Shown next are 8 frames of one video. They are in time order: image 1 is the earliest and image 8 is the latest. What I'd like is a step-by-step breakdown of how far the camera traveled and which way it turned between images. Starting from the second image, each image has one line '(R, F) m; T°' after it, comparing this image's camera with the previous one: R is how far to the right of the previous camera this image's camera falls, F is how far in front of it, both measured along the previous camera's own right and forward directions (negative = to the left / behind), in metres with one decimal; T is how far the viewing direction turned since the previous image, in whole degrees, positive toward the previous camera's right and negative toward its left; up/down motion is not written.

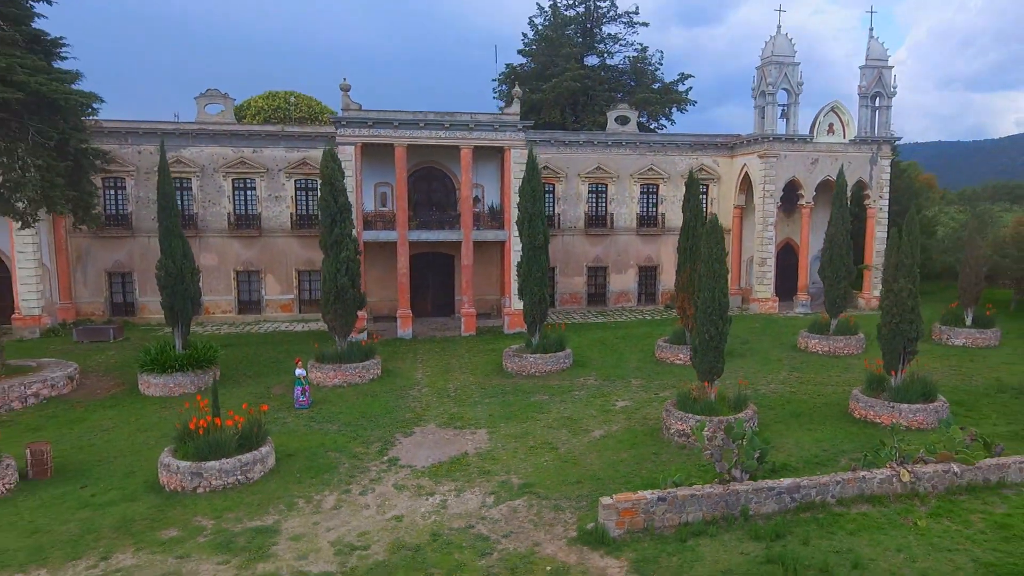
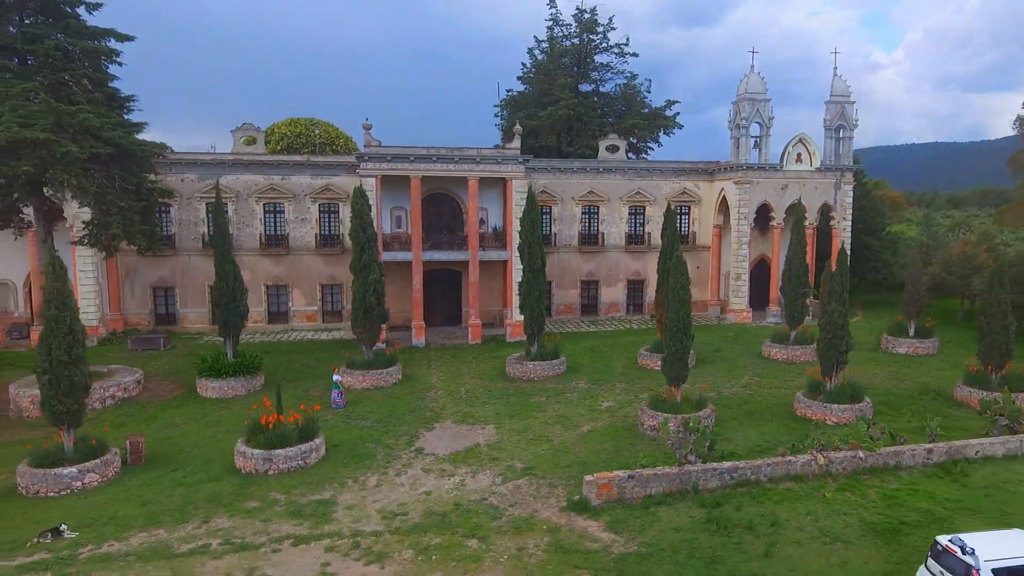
(-0.1, -2.6) m; 0°
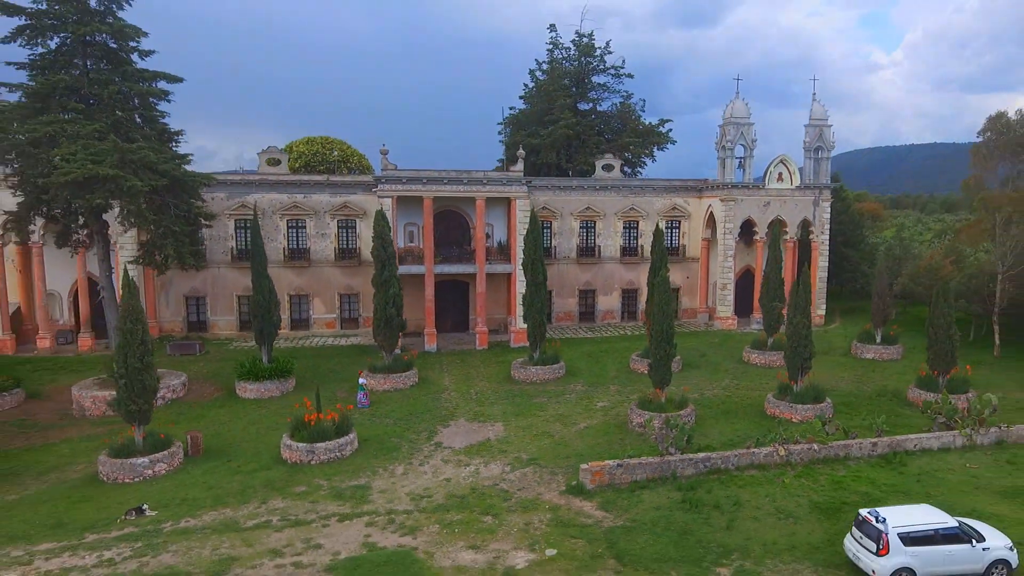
(-0.1, -2.1) m; 0°
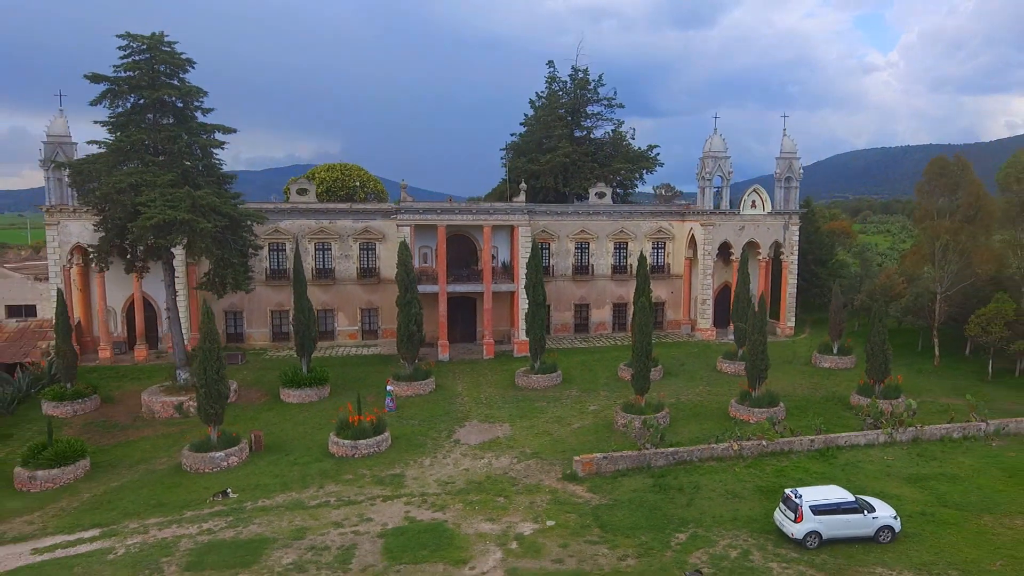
(-0.2, -3.3) m; 0°
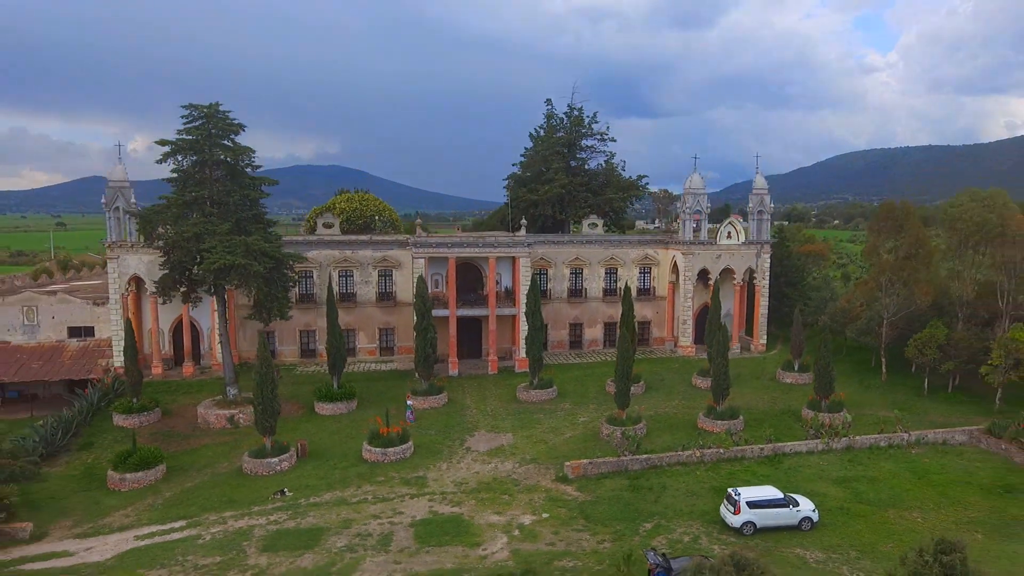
(-0.1, -3.7) m; 0°
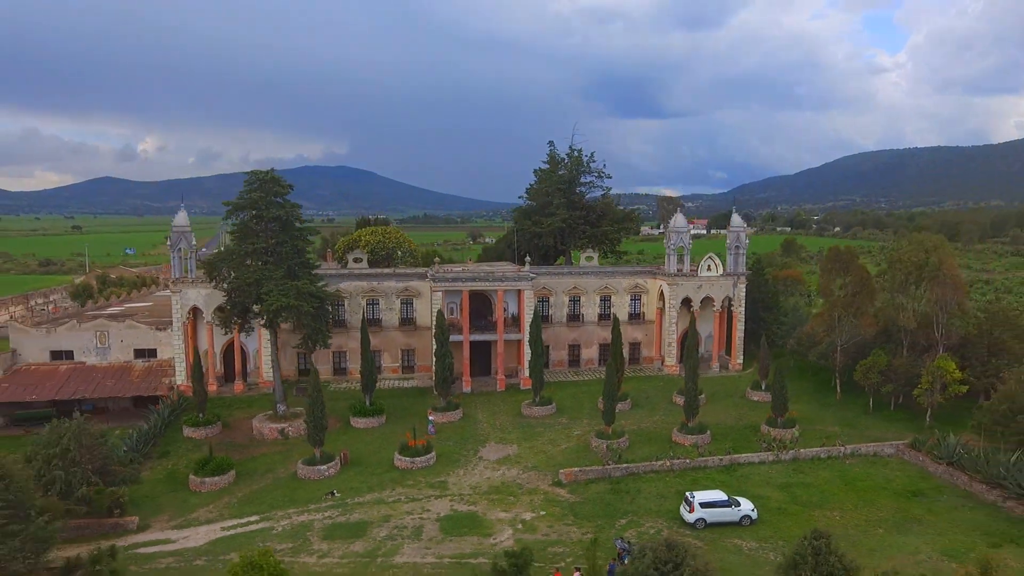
(+0.1, -4.7) m; -1°
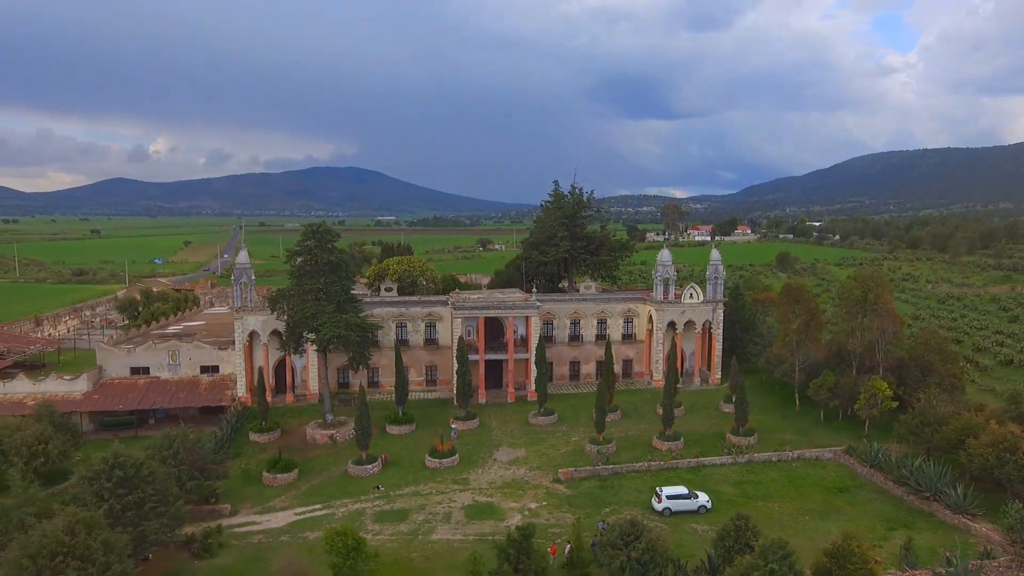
(0.0, -6.2) m; -1°
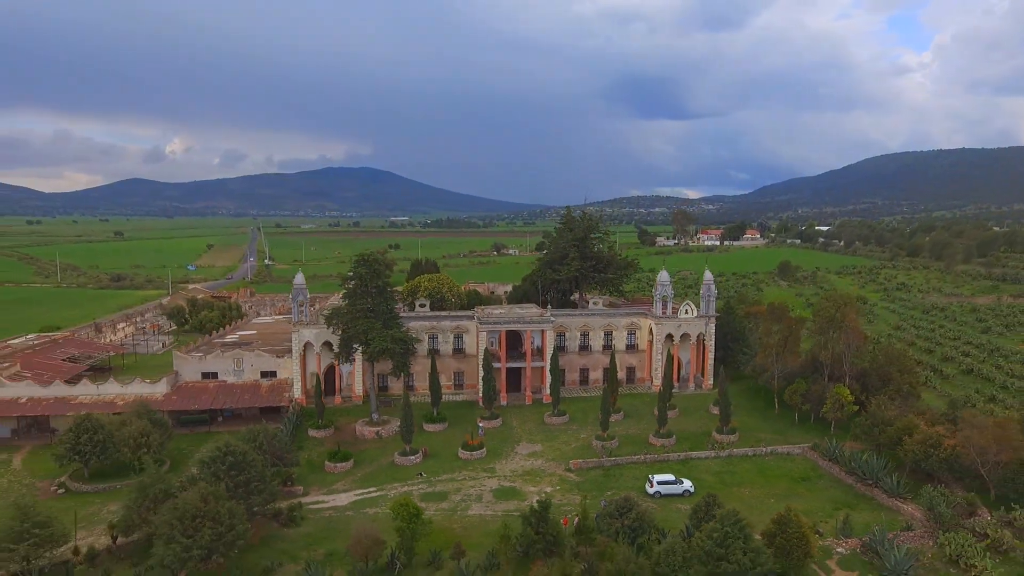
(-0.4, -6.4) m; -1°
